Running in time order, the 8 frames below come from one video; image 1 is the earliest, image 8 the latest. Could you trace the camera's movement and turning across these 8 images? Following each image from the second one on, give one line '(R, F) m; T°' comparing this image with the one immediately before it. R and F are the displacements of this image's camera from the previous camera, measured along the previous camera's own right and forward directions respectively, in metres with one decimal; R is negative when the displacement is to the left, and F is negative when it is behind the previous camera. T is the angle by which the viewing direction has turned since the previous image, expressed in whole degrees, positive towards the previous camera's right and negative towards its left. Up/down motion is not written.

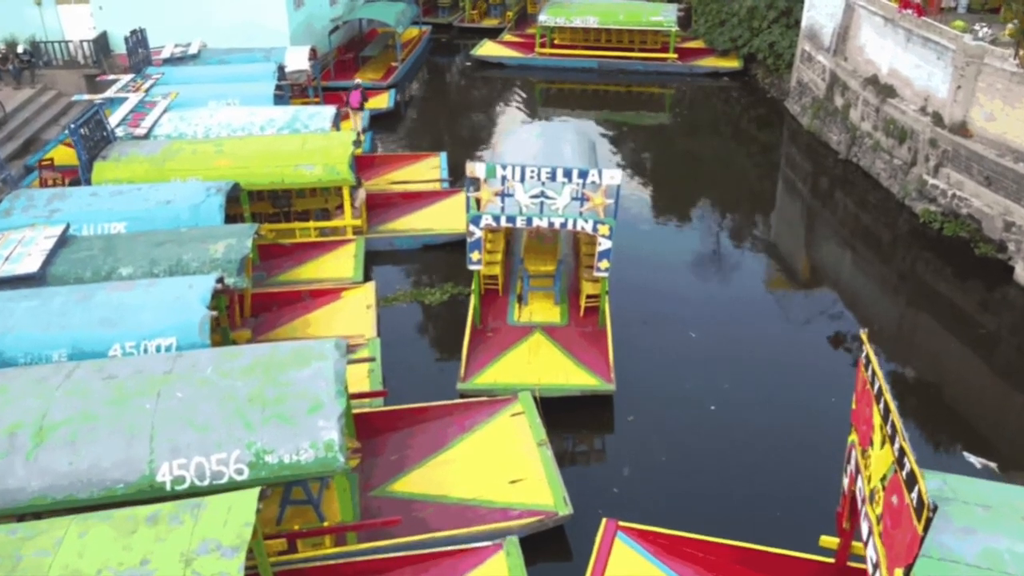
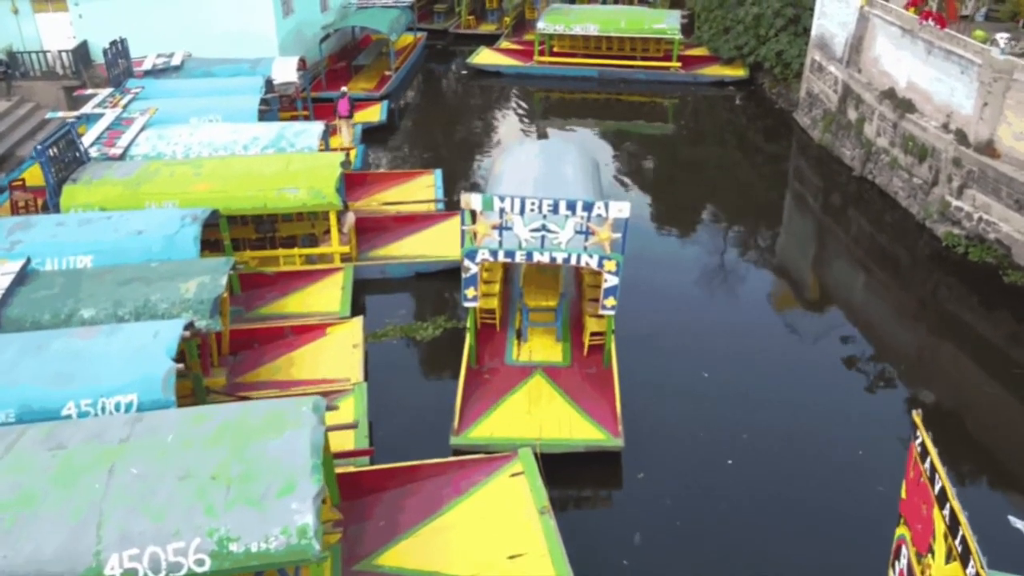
(0.0, +0.8) m; 0°
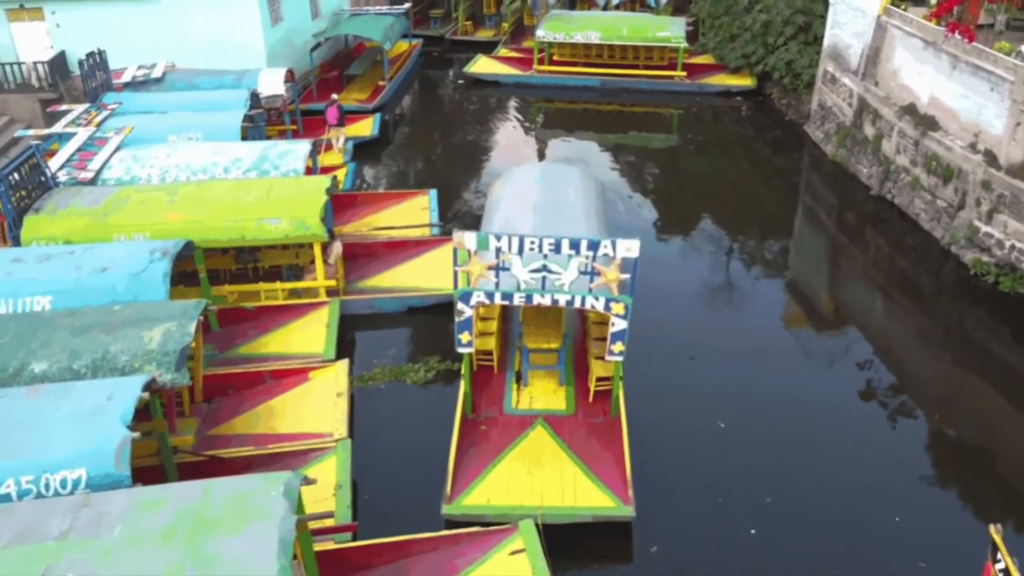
(0.0, +0.9) m; 0°
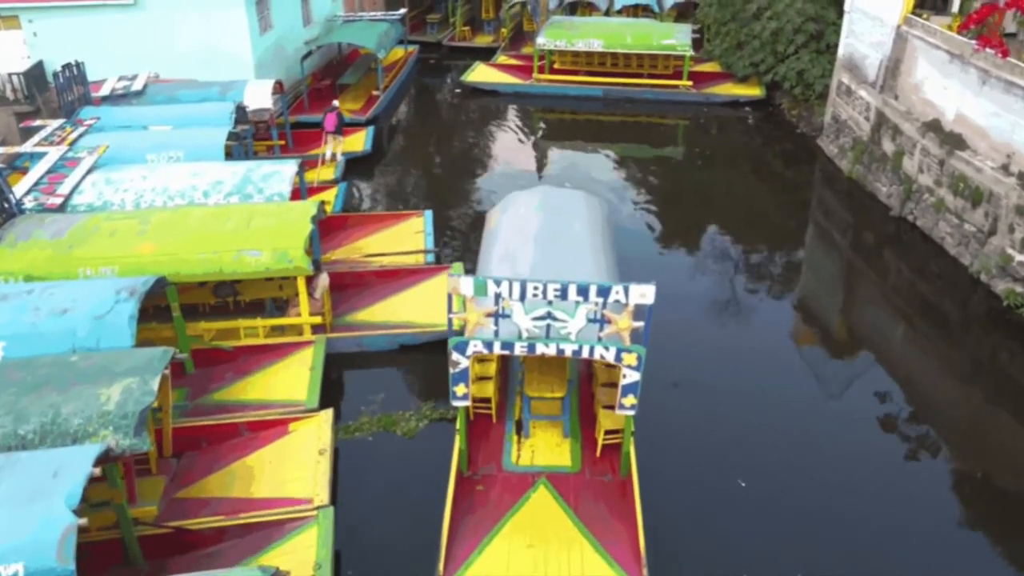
(0.0, +0.8) m; 0°
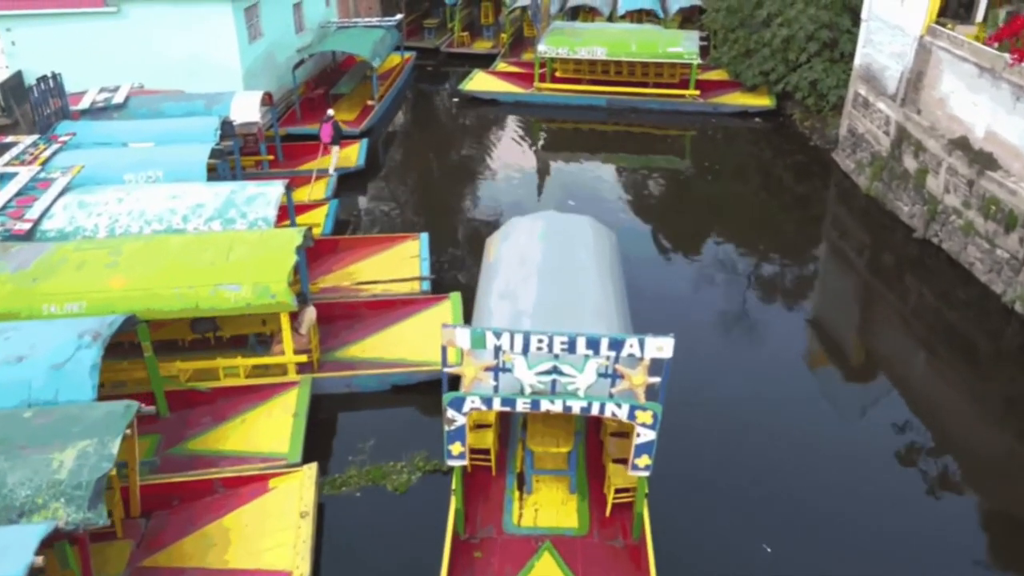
(0.0, +0.8) m; 0°
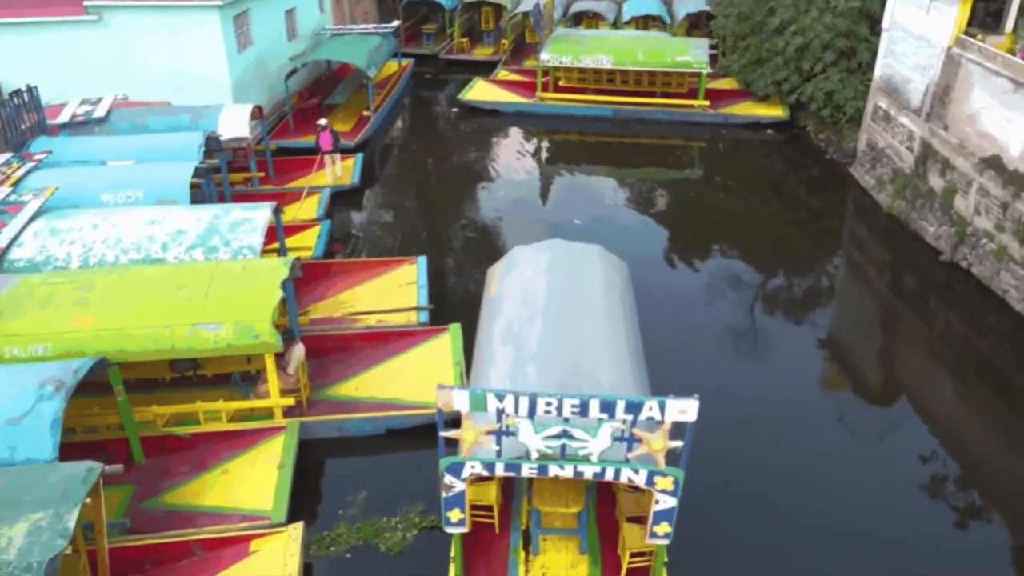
(0.0, +0.8) m; 0°
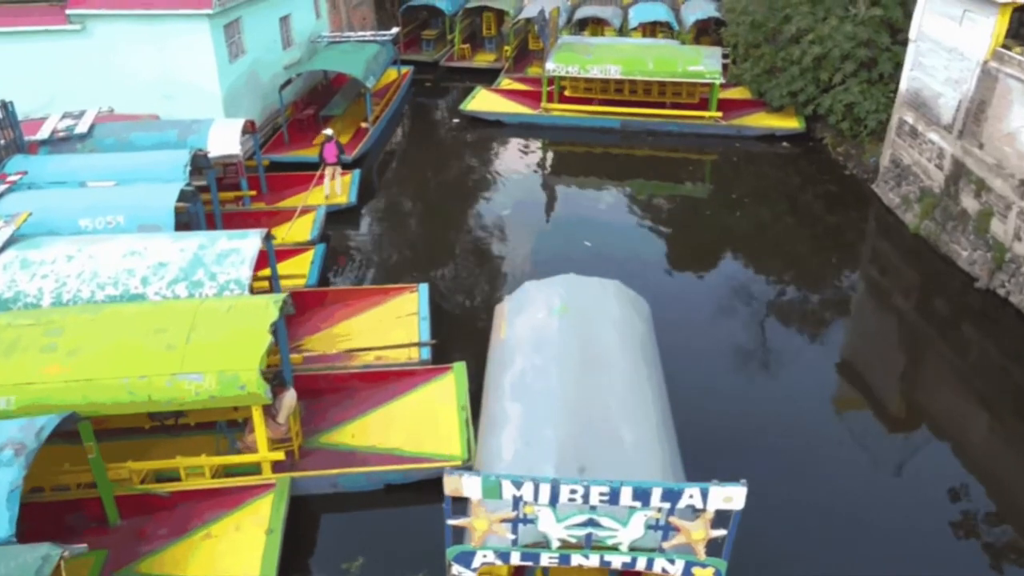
(-0.1, +0.8) m; 0°
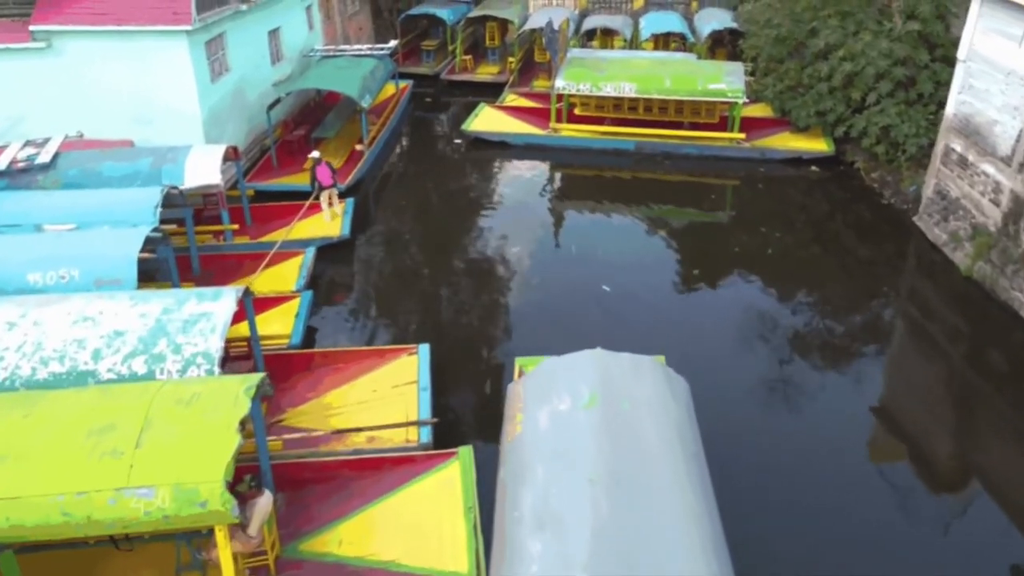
(-0.1, +1.4) m; 0°
